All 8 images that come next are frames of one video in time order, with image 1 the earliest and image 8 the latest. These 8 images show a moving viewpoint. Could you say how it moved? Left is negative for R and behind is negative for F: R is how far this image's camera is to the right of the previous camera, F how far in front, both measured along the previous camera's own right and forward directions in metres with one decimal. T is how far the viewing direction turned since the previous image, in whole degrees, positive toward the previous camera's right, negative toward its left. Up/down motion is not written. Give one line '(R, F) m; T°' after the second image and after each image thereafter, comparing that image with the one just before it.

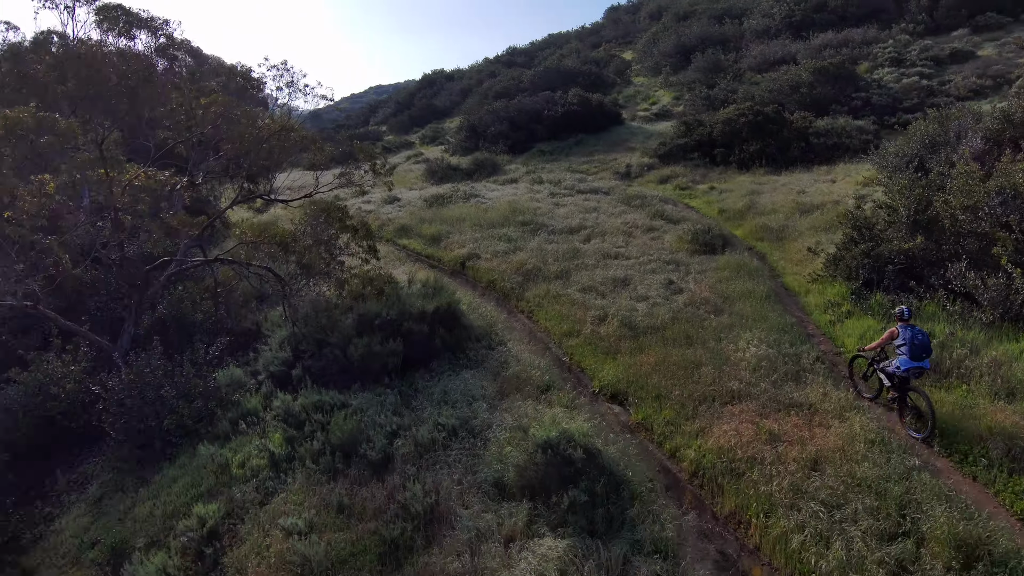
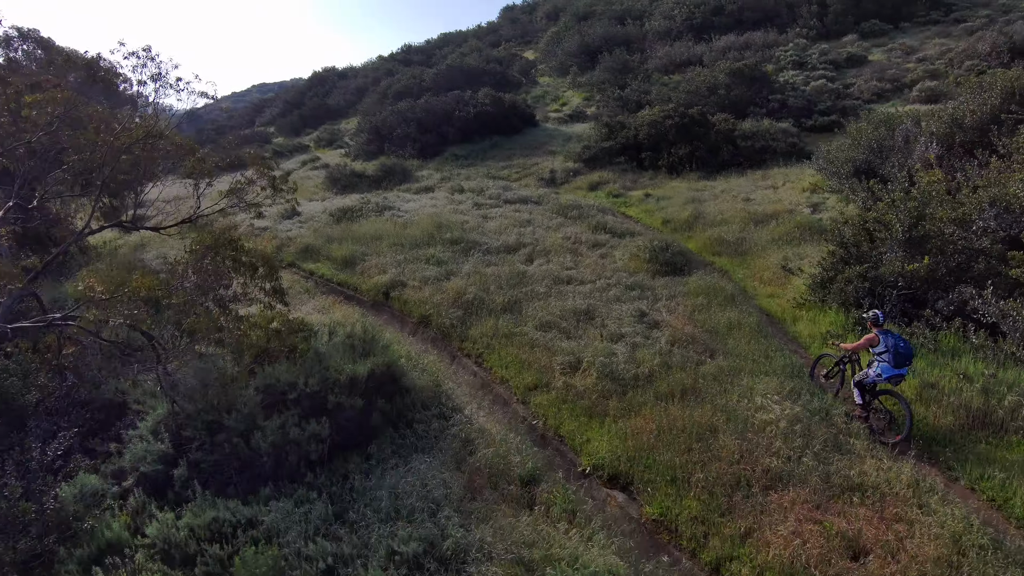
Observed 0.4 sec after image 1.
(-0.5, +1.6) m; +9°
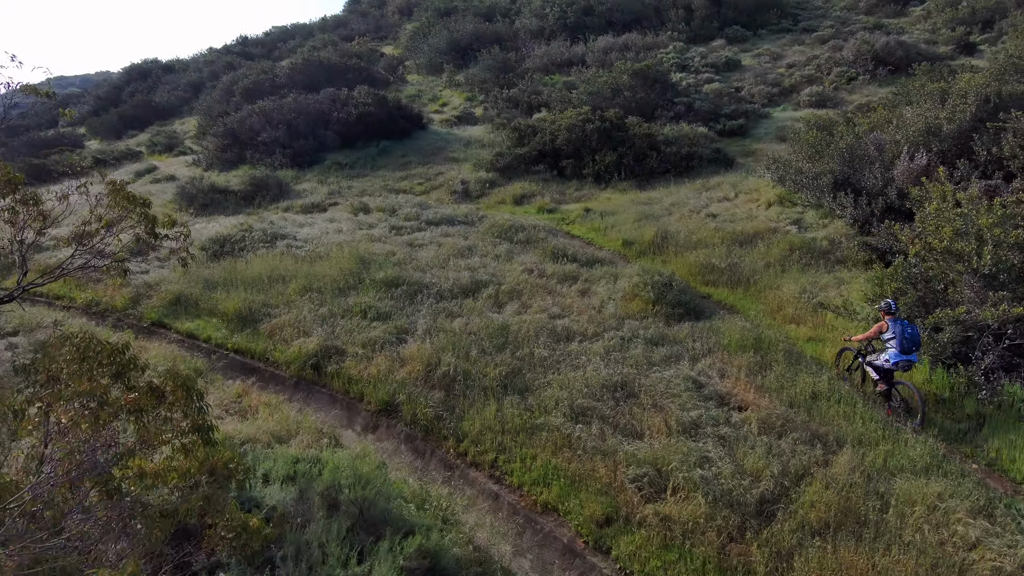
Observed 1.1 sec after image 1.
(-1.4, +2.4) m; +13°
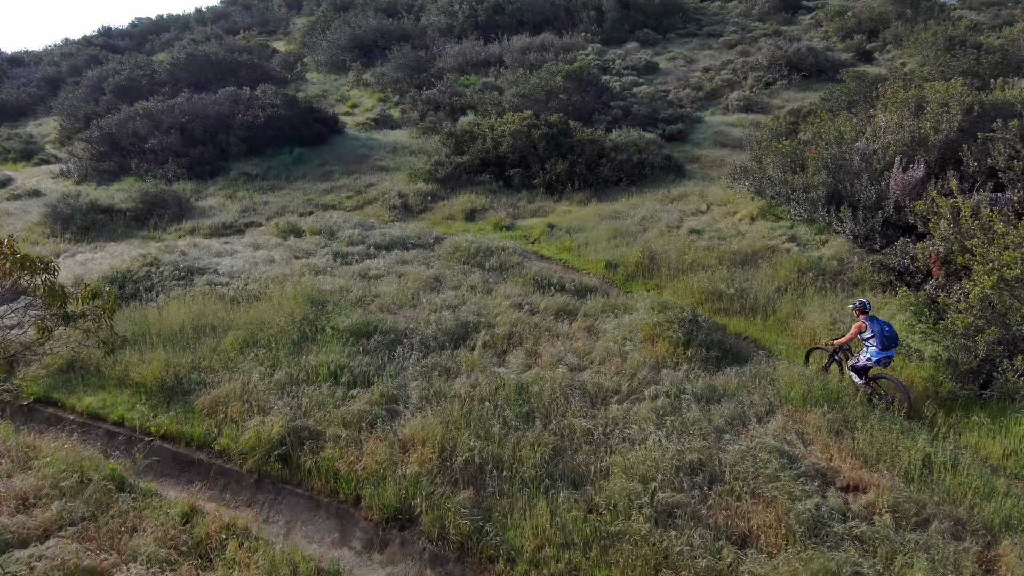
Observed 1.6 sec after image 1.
(-1.1, +1.5) m; +9°
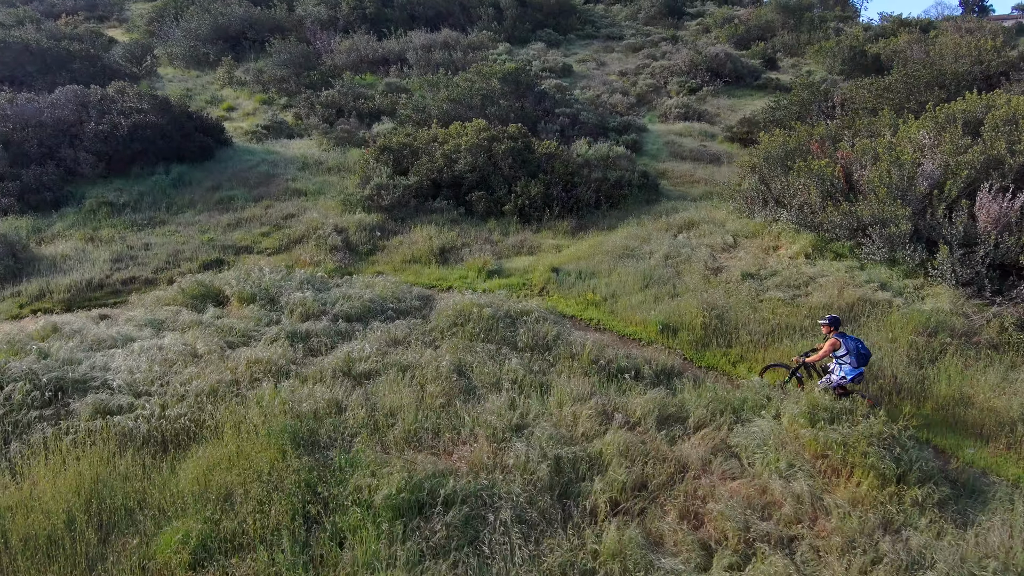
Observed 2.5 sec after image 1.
(-1.8, +2.7) m; +12°
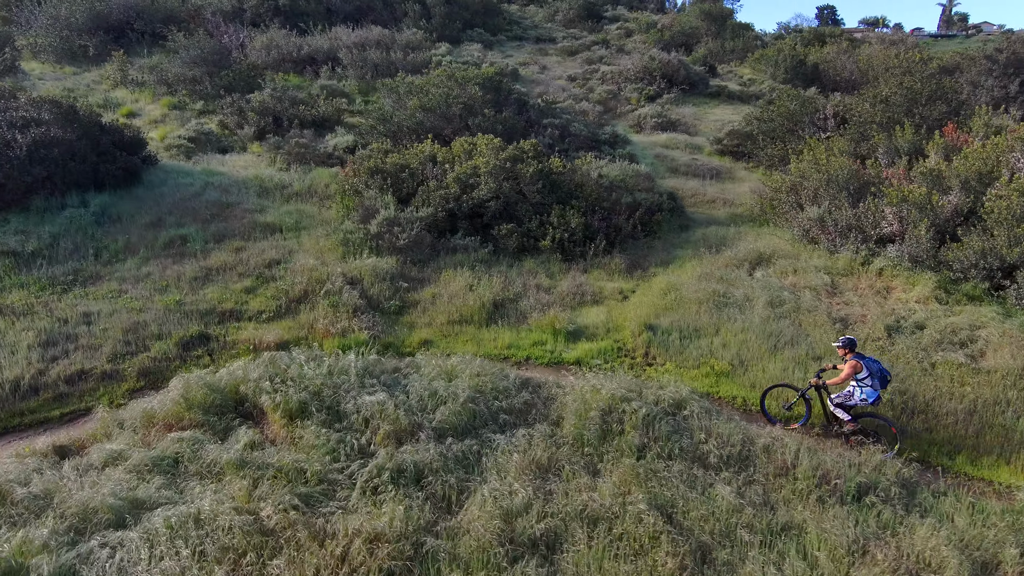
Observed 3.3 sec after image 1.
(-2.2, +2.1) m; +10°
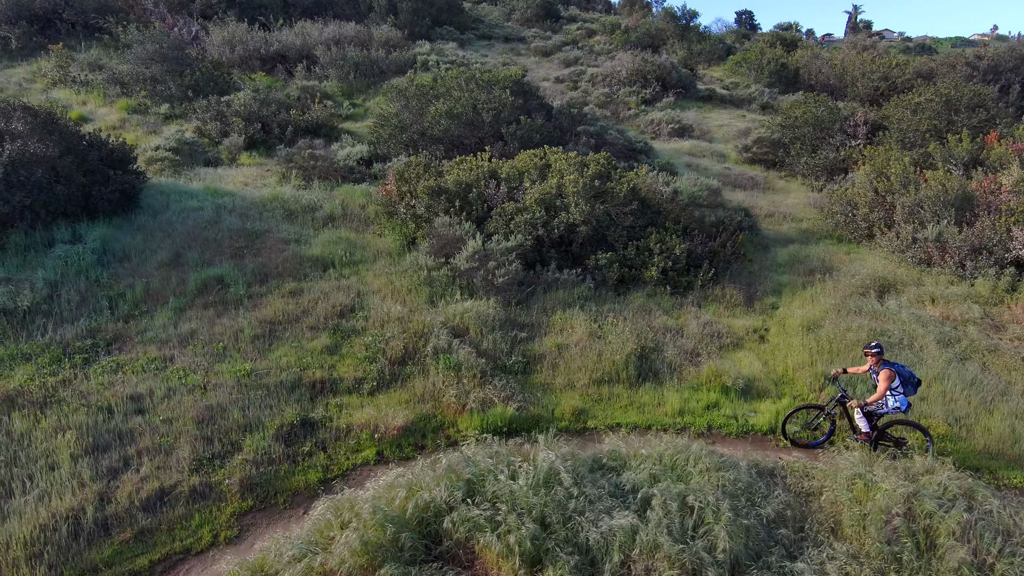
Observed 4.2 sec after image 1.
(-2.2, +1.5) m; +7°
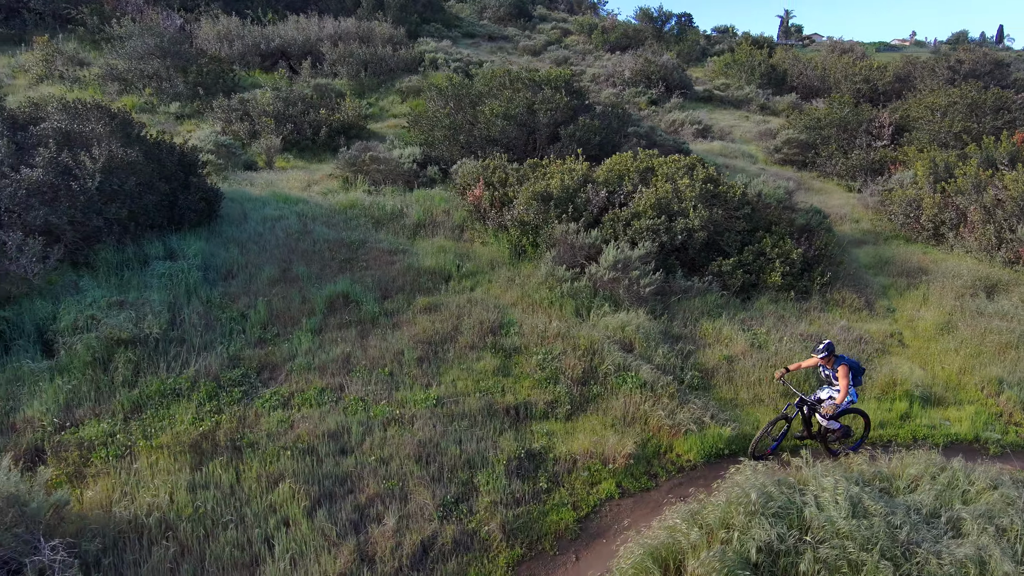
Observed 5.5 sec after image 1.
(-2.2, +0.5) m; +5°
